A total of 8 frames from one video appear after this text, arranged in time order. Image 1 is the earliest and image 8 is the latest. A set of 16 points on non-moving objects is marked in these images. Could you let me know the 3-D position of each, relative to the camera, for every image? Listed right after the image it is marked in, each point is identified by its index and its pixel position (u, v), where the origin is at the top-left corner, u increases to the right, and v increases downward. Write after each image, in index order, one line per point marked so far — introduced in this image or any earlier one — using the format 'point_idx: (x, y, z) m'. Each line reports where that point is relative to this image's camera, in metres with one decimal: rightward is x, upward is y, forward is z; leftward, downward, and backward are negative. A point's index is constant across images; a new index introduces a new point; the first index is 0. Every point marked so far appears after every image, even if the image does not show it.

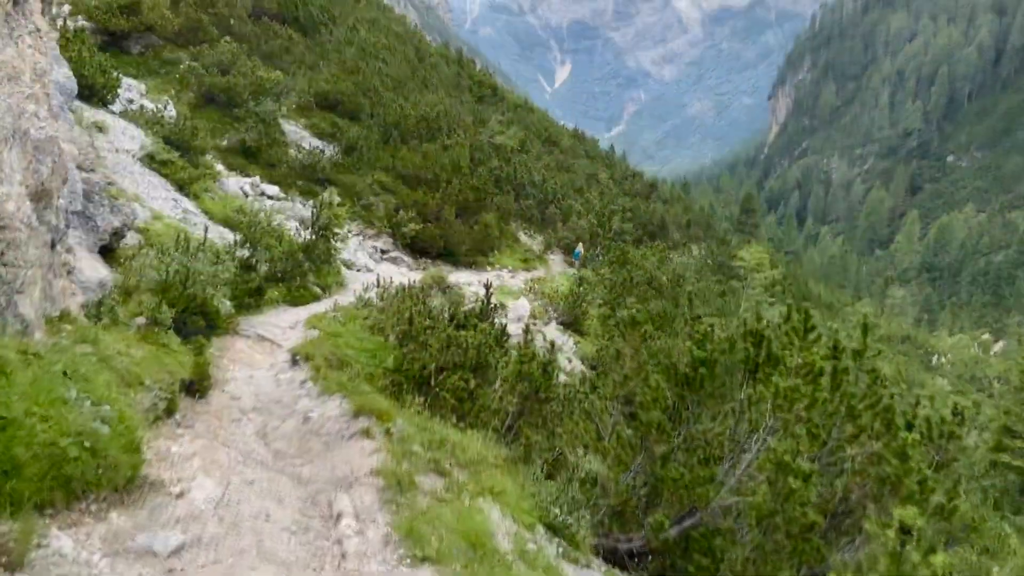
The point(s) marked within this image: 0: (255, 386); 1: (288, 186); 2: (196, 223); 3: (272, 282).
0: (-2.6, -1.0, +7.9) m
1: (-5.5, +2.4, +18.9) m
2: (-5.9, +1.2, +14.7) m
3: (-4.1, +0.1, +13.2) m
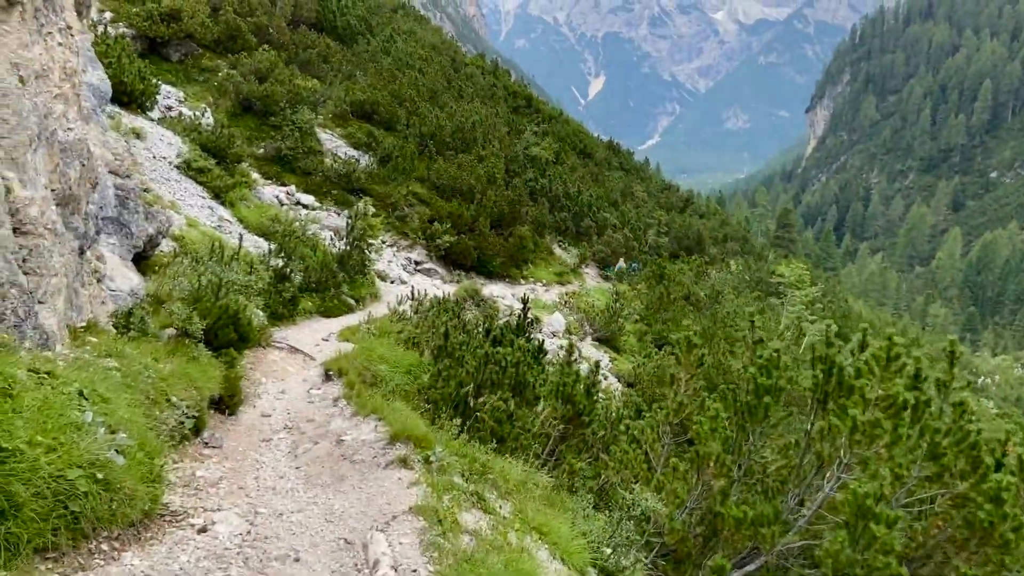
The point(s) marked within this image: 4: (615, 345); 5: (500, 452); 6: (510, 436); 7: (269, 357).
0: (-2.2, -1.1, +7.6) m
1: (-4.6, +2.2, +18.7) m
2: (-5.2, +1.0, +14.5) m
3: (-3.4, -0.1, +12.9) m
4: (+2.6, -1.5, +19.9) m
5: (-0.1, -1.5, +7.0) m
6: (0.0, -1.4, +7.3) m
7: (-2.9, -0.8, +9.5) m
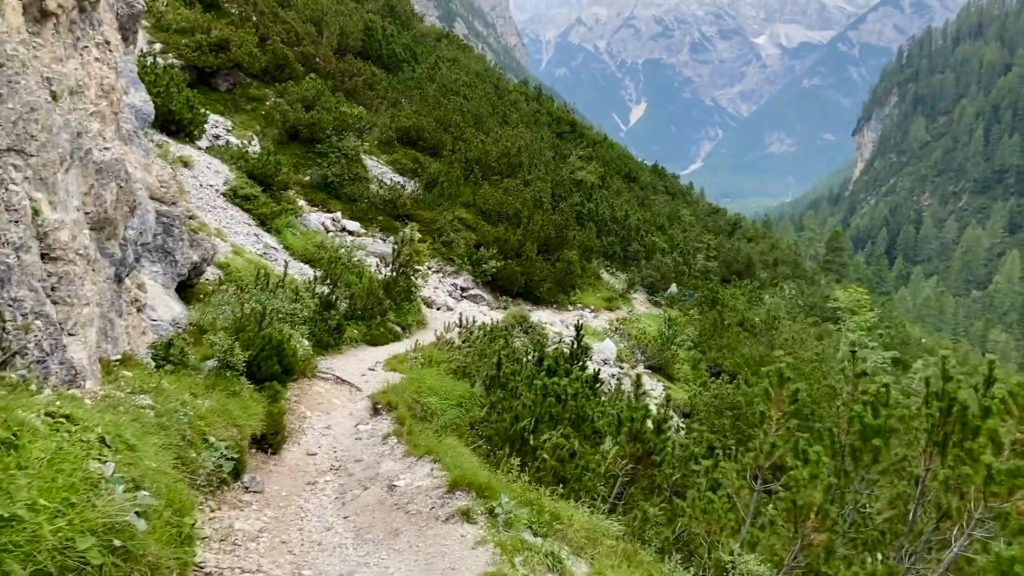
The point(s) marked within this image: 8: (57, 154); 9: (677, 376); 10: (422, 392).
0: (-1.6, -1.4, +7.1) m
1: (-3.4, +1.5, +18.4) m
2: (-4.3, +0.5, +14.2) m
3: (-2.6, -0.5, +12.5) m
4: (+3.8, -2.1, +19.1) m
5: (+0.4, -1.7, +6.4) m
6: (+0.5, -1.6, +6.7) m
7: (-2.3, -1.2, +9.1) m
8: (-2.8, +0.8, +4.8) m
9: (+4.1, -2.2, +19.4) m
10: (-1.0, -1.2, +8.6) m
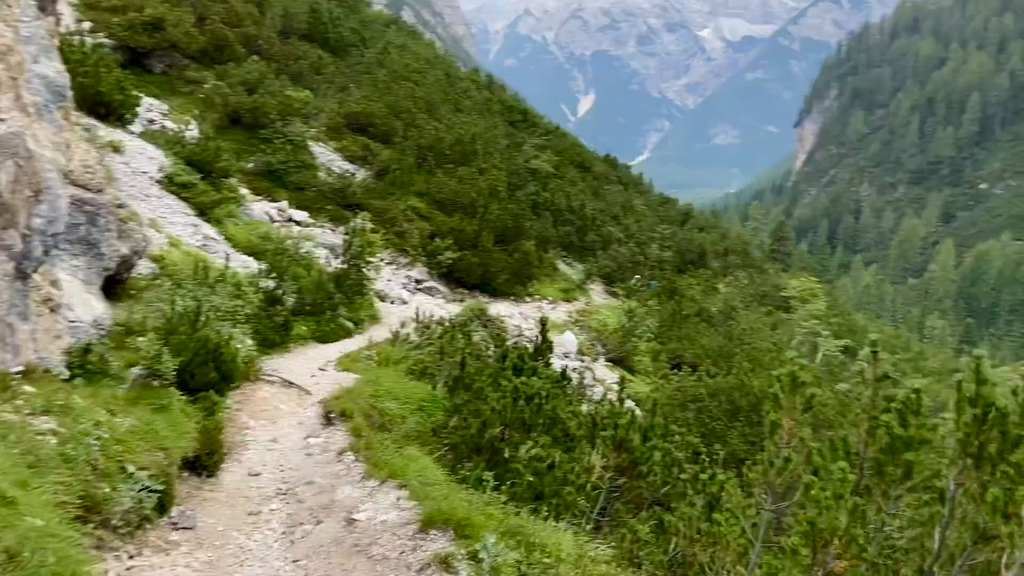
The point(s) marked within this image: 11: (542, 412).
0: (-1.9, -1.3, +6.3) m
1: (-4.4, +1.7, +17.5) m
2: (-5.0, +0.6, +13.2) m
3: (-3.2, -0.4, +11.6) m
4: (+2.8, -1.9, +18.6) m
5: (+0.2, -1.7, +5.7) m
6: (+0.3, -1.6, +6.0) m
7: (-2.6, -1.1, +8.2) m
8: (-2.9, +0.8, +3.9) m
9: (+3.0, -2.0, +18.9) m
10: (-1.3, -1.1, +7.8) m
11: (+0.3, -1.2, +7.8) m
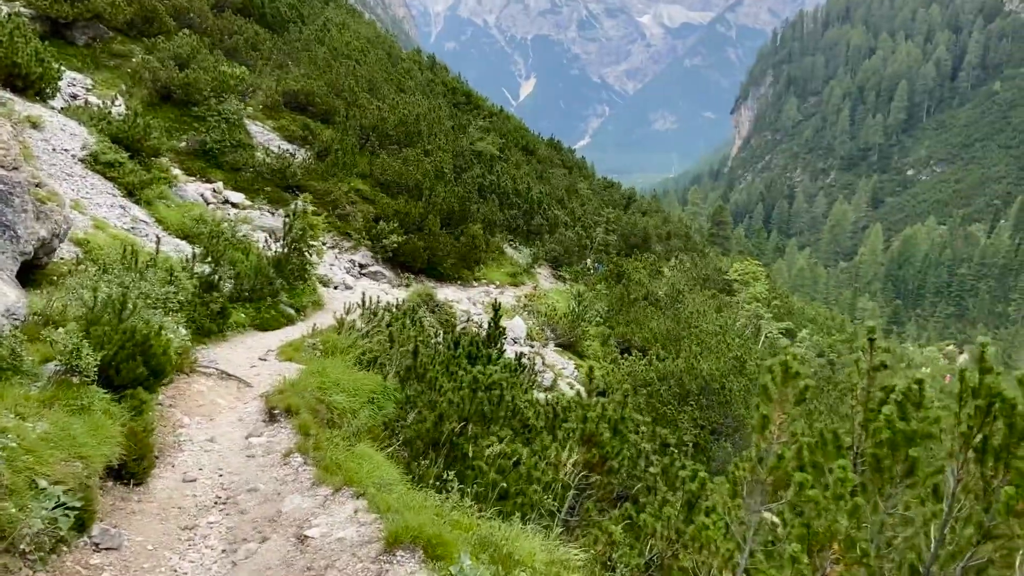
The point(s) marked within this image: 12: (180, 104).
0: (-2.1, -1.2, +5.7) m
1: (-5.5, +2.0, +16.6) m
2: (-5.8, +0.9, +12.3) m
3: (-3.8, -0.2, +10.9) m
4: (+1.6, -1.5, +18.3) m
5: (0.0, -1.5, +5.3) m
6: (0.0, -1.4, +5.6) m
7: (-3.1, -1.0, +7.6) m
8: (-3.0, +0.9, +3.2) m
9: (+1.8, -1.6, +18.6) m
10: (-1.7, -1.0, +7.3) m
11: (-0.1, -1.1, +7.3) m
12: (-7.8, +4.3, +18.2) m
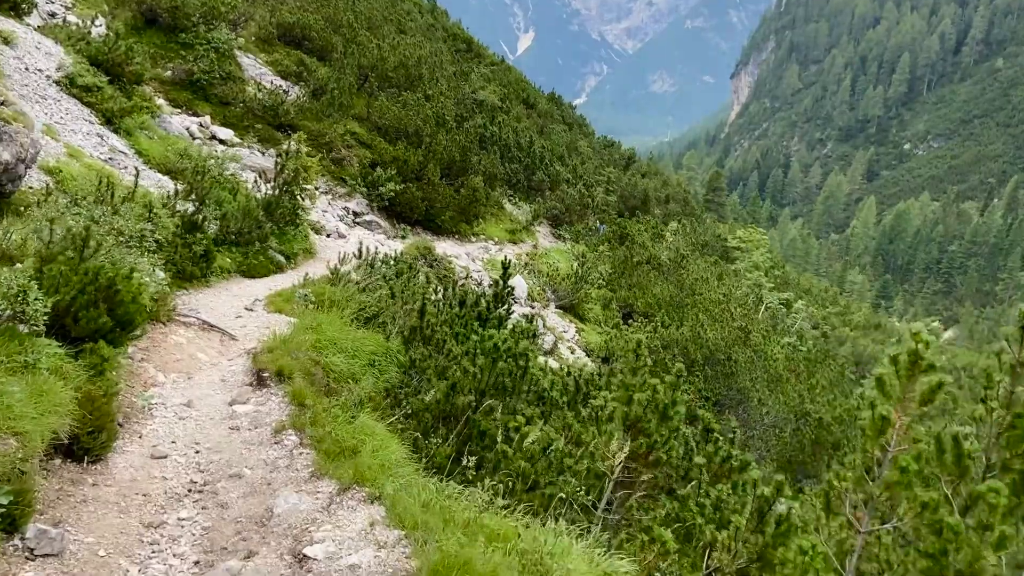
0: (-1.9, -0.9, +4.8) m
1: (-5.3, +3.1, +15.4) m
2: (-5.6, +1.8, +11.2) m
3: (-3.7, +0.5, +9.9) m
4: (+1.6, -0.6, +17.5) m
5: (+0.2, -1.3, +4.4) m
6: (+0.2, -1.2, +4.7) m
7: (-2.9, -0.4, +6.6) m
8: (-2.7, +1.2, +2.2) m
9: (+1.8, -0.7, +17.8) m
10: (-1.5, -0.5, +6.4) m
11: (+0.1, -0.7, +6.5) m
12: (-7.5, +5.6, +16.9) m
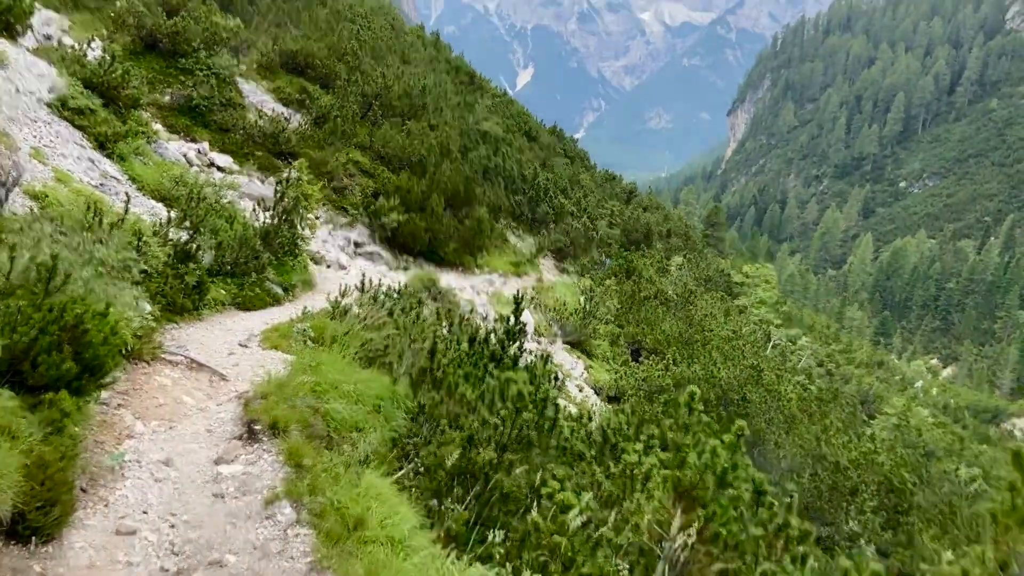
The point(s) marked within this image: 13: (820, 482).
0: (-1.8, -1.1, +4.1) m
1: (-5.1, +2.5, +14.9) m
2: (-5.4, +1.3, +10.6) m
3: (-3.5, +0.1, +9.3) m
4: (+1.7, -1.4, +16.8) m
5: (+0.3, -1.5, +3.7) m
6: (+0.4, -1.4, +4.0) m
7: (-2.7, -0.7, +5.9) m
8: (-2.5, +1.1, +1.5) m
9: (+1.9, -1.5, +17.1) m
10: (-1.4, -0.8, +5.7) m
11: (+0.3, -1.0, +5.7) m
12: (-7.3, +4.9, +16.4) m
13: (+5.1, -3.2, +12.8) m
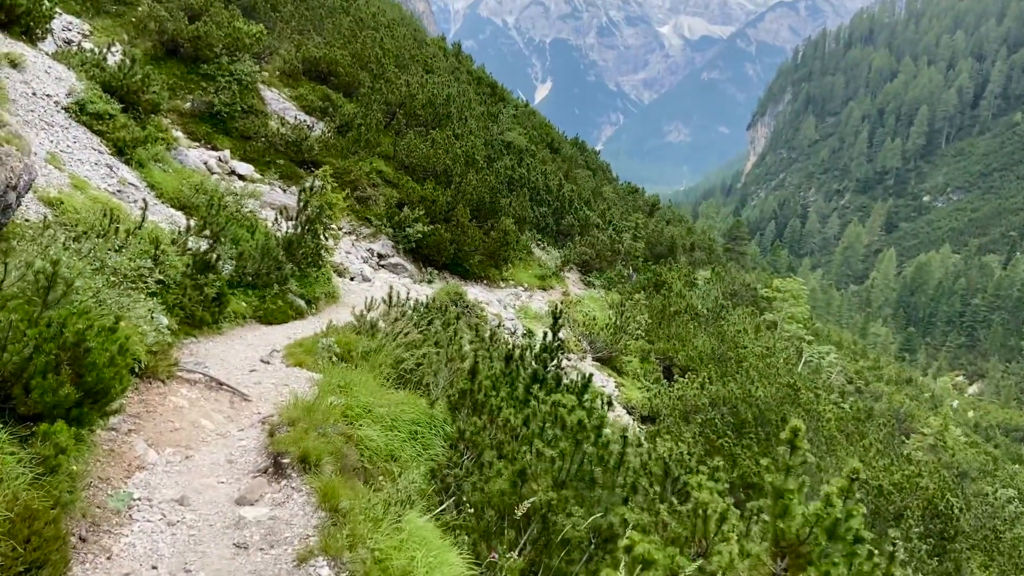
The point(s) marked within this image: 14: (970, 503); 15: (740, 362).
0: (-1.4, -1.1, +3.5) m
1: (-4.5, +2.3, +14.4) m
2: (-4.9, +1.2, +10.1) m
3: (-3.1, 0.0, +8.7) m
4: (+2.3, -1.7, +16.1) m
5: (+0.7, -1.6, +3.1) m
6: (+0.7, -1.5, +3.3) m
7: (-2.3, -0.8, +5.3) m
8: (-2.2, +1.1, +1.0) m
9: (+2.5, -1.7, +16.4) m
10: (-1.0, -0.9, +5.0) m
11: (+0.6, -1.1, +5.1) m
12: (-6.7, +4.7, +16.0) m
13: (+5.6, -3.4, +12.0) m
14: (+9.6, -4.5, +16.3) m
15: (+5.3, -1.7, +18.0) m
